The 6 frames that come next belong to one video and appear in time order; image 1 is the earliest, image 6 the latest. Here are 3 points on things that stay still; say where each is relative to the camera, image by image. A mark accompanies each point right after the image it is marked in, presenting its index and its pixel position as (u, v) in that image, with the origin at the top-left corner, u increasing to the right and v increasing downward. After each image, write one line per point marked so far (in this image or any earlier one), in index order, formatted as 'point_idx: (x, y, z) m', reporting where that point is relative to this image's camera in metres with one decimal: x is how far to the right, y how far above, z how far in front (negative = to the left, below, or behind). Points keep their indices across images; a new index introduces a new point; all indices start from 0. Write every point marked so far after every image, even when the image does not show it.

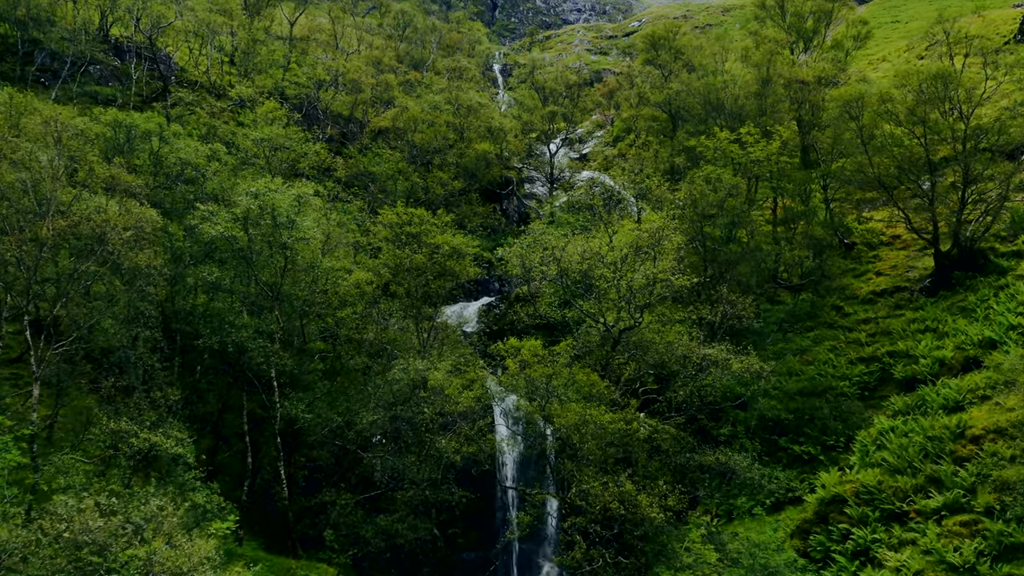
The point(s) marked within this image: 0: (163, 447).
0: (-11.6, -5.3, +19.5) m
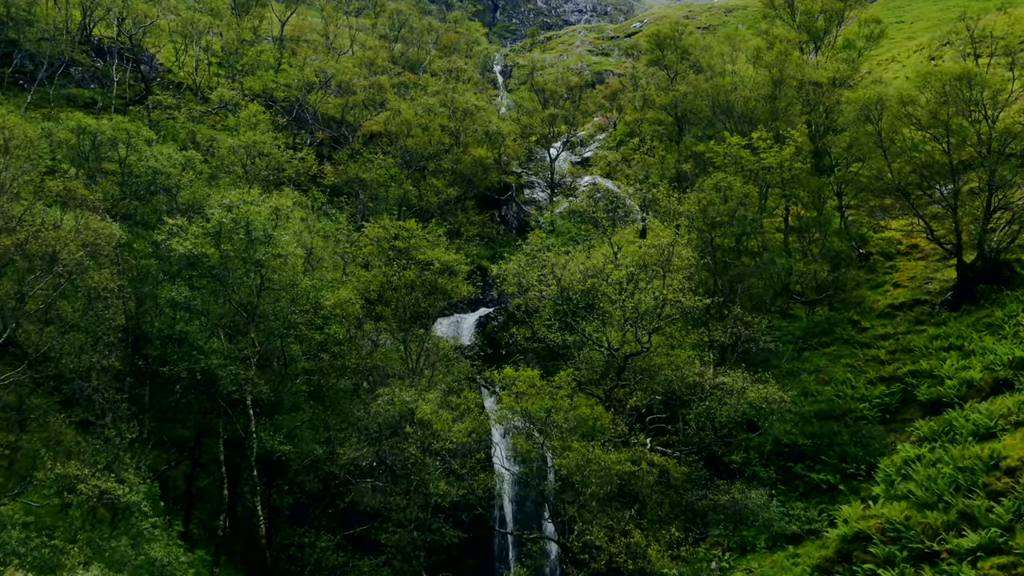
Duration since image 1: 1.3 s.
0: (-11.8, -6.1, +17.4) m
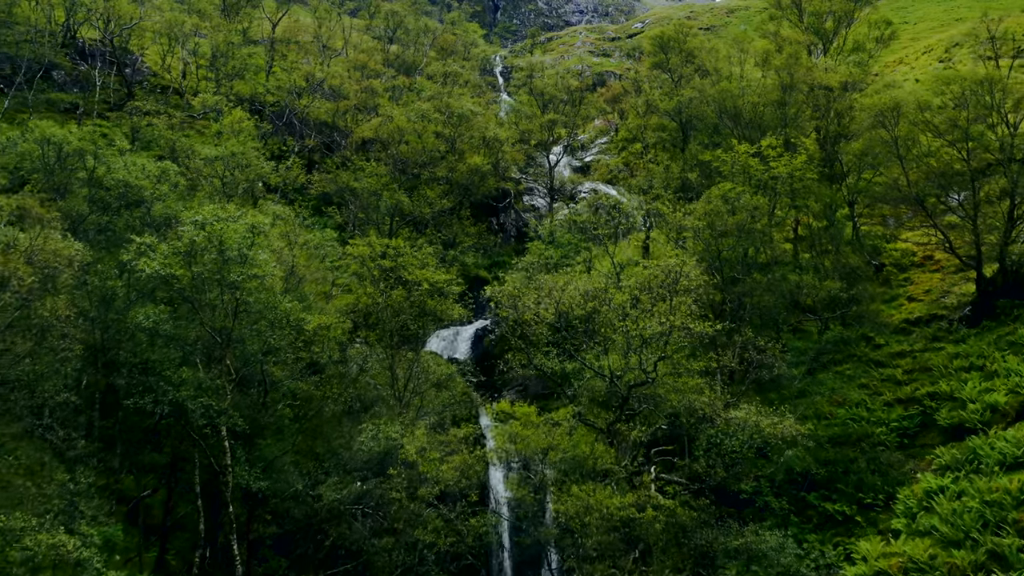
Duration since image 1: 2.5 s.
0: (-12.0, -7.0, +15.7) m
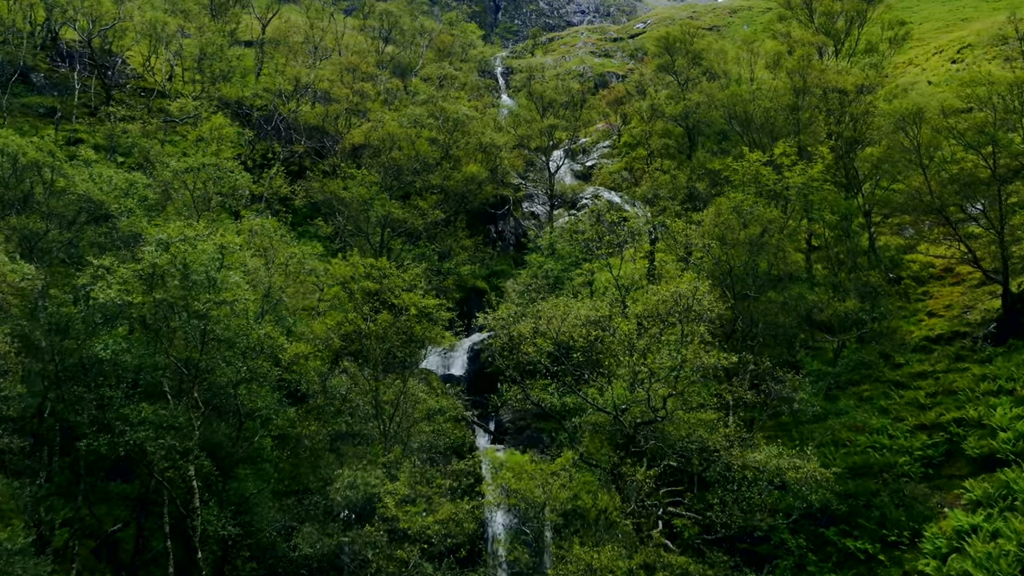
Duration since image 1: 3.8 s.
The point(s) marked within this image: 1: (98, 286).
0: (-12.2, -7.9, +13.7) m
1: (-13.6, +0.1, +19.5) m
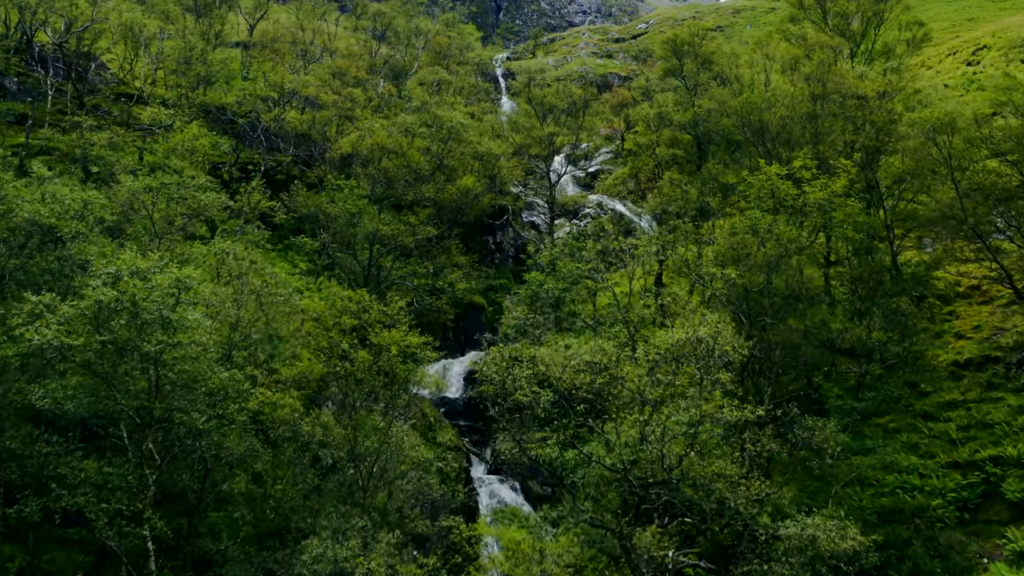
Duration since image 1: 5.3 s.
0: (-12.4, -9.1, +11.4) m
1: (-13.8, -1.1, +17.1) m
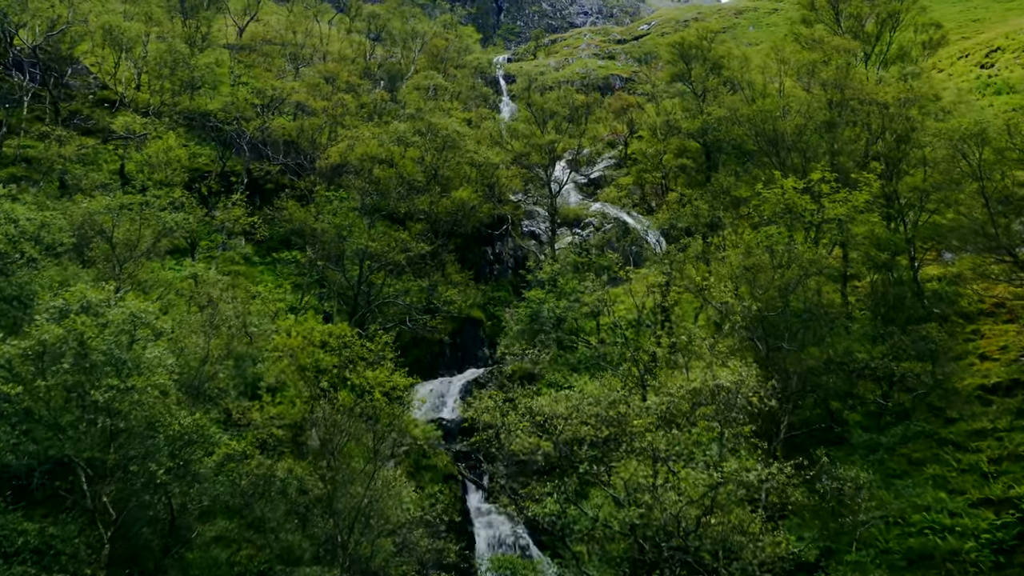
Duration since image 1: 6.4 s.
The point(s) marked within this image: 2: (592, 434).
0: (-12.5, -10.0, +9.4) m
1: (-13.9, -2.1, +15.2) m
2: (+2.2, -3.7, +16.1) m
